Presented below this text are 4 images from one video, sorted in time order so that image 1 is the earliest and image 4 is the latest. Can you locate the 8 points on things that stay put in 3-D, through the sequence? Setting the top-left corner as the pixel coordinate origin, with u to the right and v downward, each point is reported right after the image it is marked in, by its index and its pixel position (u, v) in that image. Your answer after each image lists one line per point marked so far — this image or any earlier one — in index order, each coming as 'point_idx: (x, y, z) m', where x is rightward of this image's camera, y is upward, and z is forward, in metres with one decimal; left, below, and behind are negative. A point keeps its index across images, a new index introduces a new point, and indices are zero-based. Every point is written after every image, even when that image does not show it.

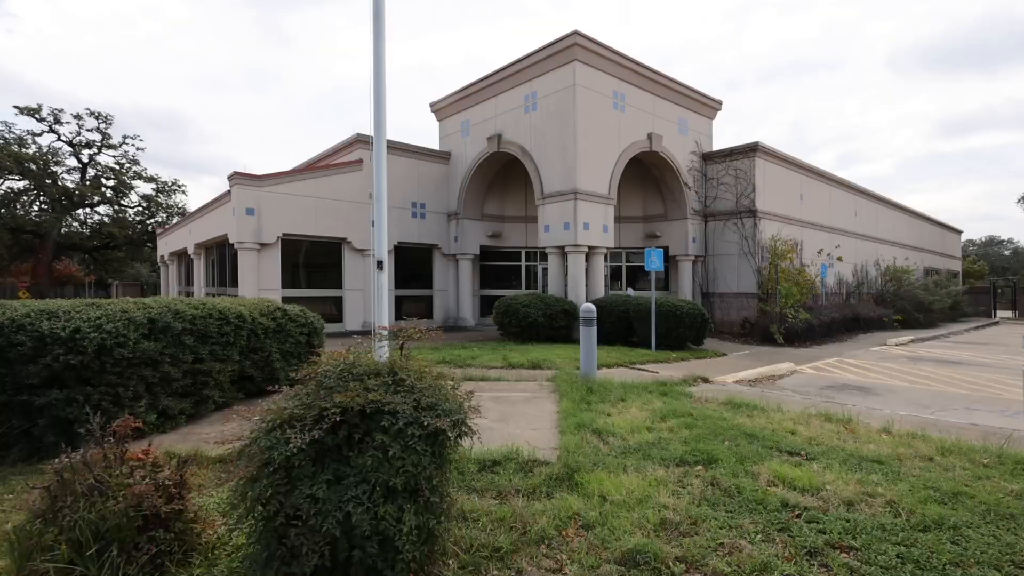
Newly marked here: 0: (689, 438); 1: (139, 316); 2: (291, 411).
0: (+1.7, -1.4, +5.2) m
1: (-4.0, -0.3, +5.9) m
2: (-1.1, -0.7, +2.9) m
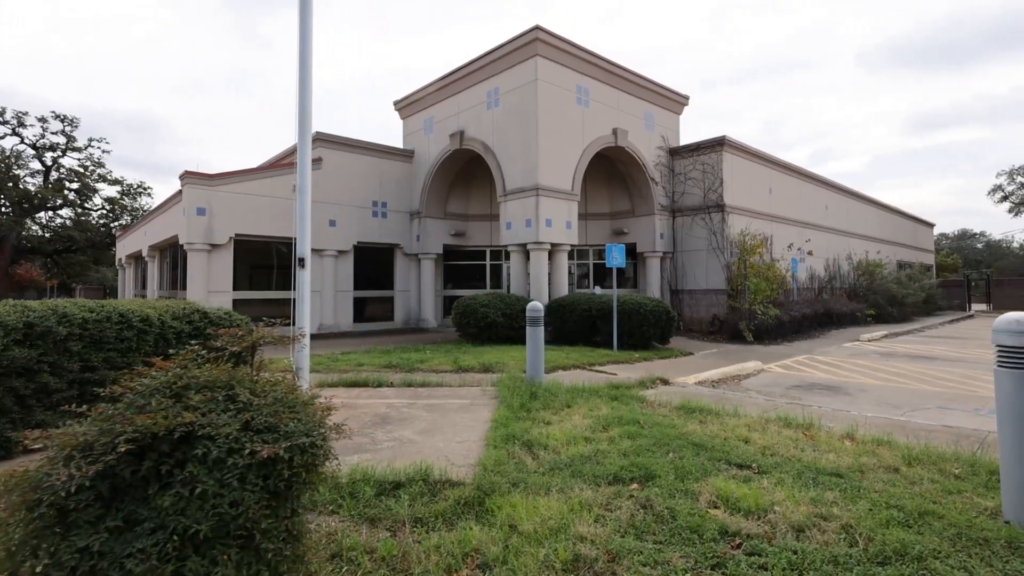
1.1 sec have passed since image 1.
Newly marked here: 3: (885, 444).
0: (+1.0, -1.4, +4.6) m
1: (-4.7, -0.3, +5.1) m
2: (-1.8, -0.6, +2.2) m
3: (+3.1, -1.3, +4.6) m
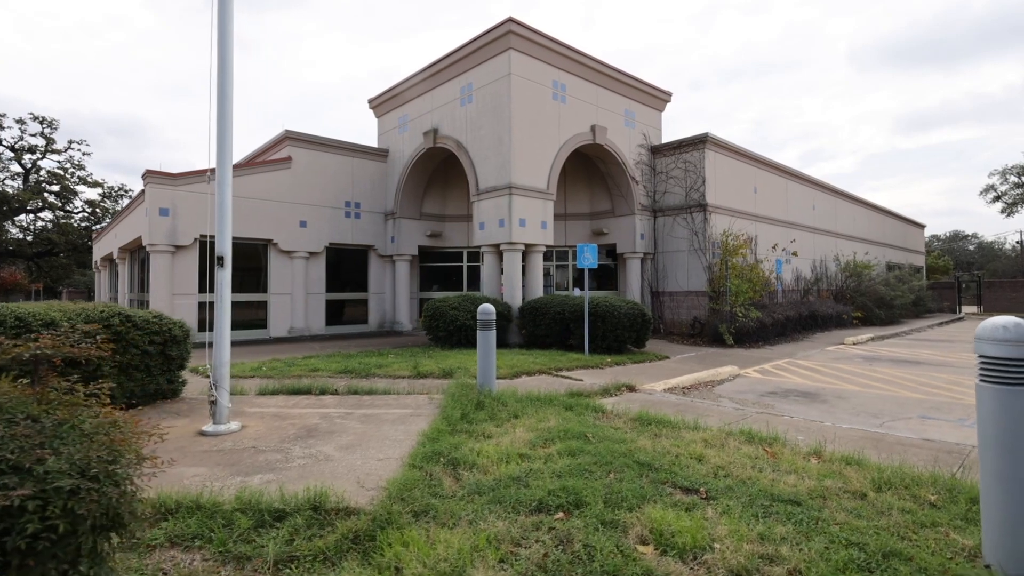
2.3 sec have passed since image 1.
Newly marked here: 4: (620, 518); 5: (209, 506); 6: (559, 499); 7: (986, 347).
0: (+0.4, -1.4, +4.1) m
1: (-5.3, -0.3, +4.5) m
2: (-2.3, -0.6, +1.7) m
3: (+2.5, -1.3, +4.1) m
4: (+0.6, -1.4, +3.2) m
5: (-1.9, -1.4, +3.5) m
6: (+0.3, -1.4, +3.6) m
7: (+2.3, -0.3, +2.7) m
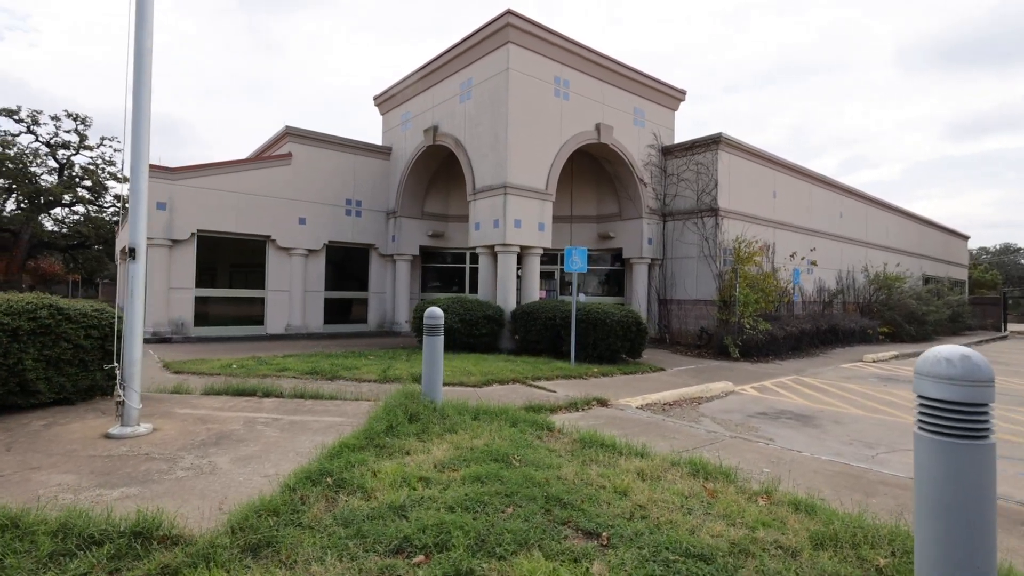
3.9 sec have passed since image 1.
0: (-0.4, -1.4, +3.5) m
1: (-6.0, -0.1, +4.3) m
2: (-3.2, -0.5, +1.3) m
3: (+1.8, -1.4, +3.4) m
4: (-0.1, -1.4, +2.6) m
5: (-2.7, -1.3, +3.0) m
6: (-0.5, -1.4, +3.0) m
7: (+1.5, -0.3, +2.0) m
